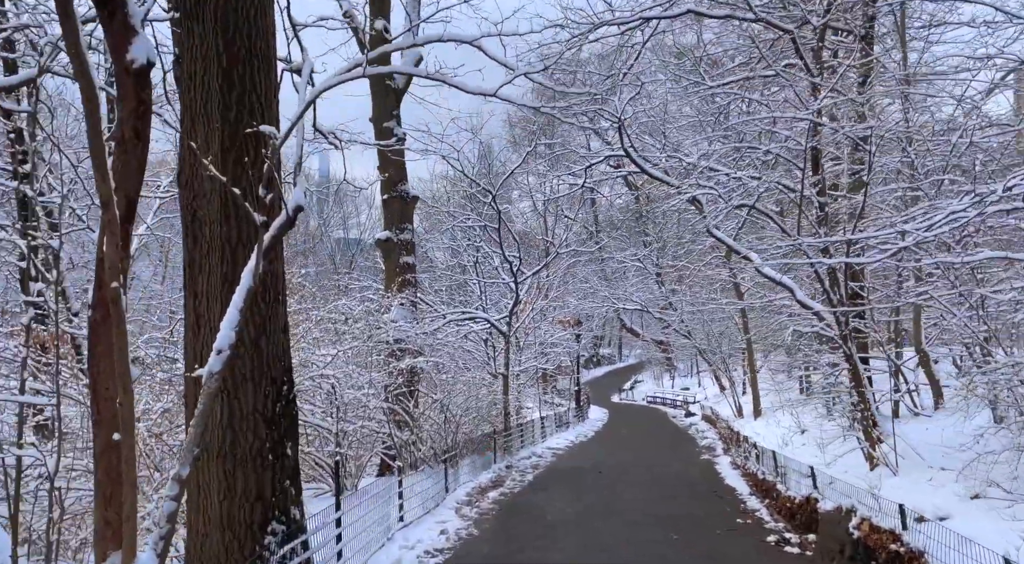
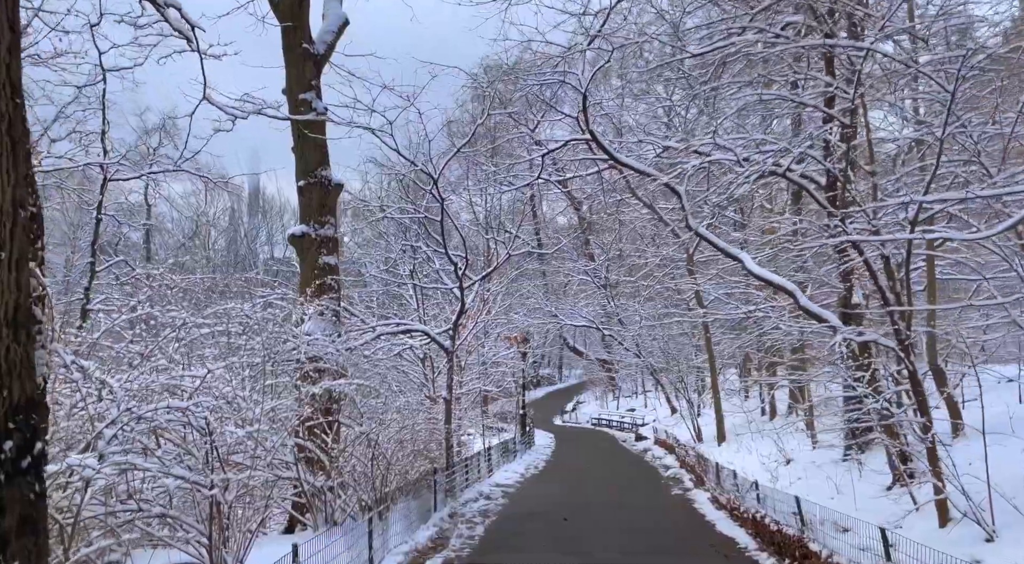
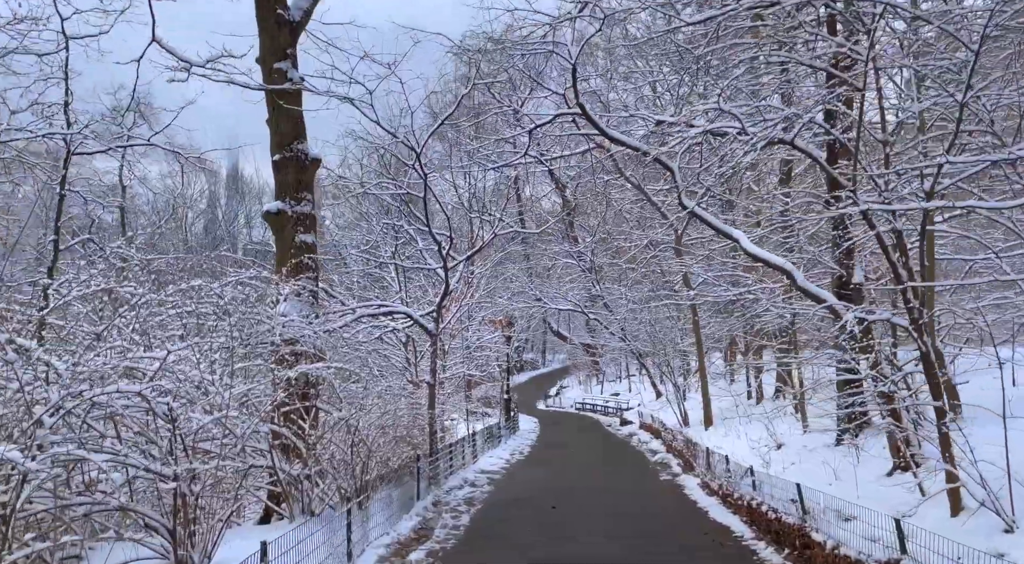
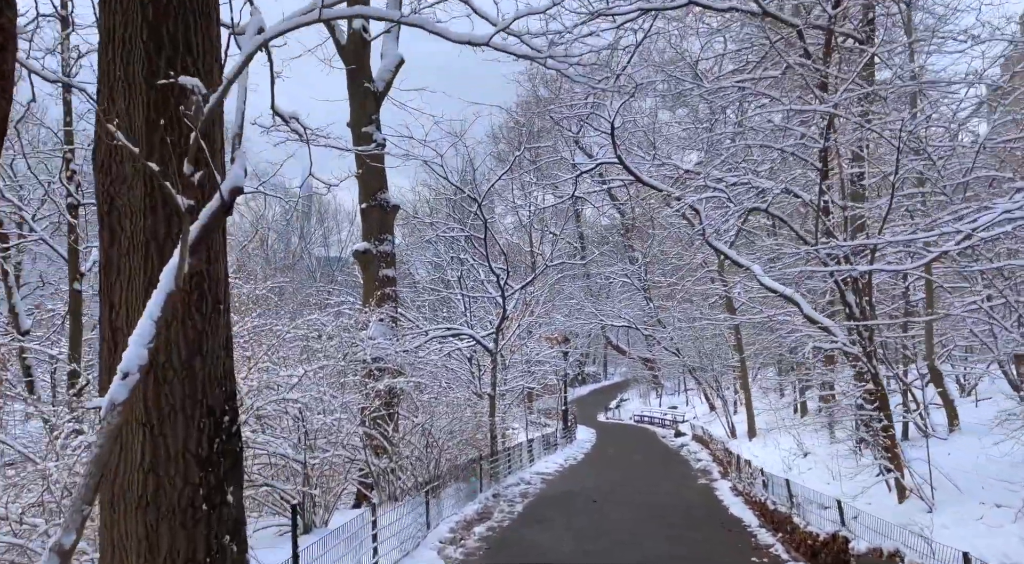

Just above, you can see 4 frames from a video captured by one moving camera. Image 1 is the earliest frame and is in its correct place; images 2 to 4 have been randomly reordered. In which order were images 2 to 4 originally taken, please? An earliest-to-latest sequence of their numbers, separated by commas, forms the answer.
4, 2, 3
